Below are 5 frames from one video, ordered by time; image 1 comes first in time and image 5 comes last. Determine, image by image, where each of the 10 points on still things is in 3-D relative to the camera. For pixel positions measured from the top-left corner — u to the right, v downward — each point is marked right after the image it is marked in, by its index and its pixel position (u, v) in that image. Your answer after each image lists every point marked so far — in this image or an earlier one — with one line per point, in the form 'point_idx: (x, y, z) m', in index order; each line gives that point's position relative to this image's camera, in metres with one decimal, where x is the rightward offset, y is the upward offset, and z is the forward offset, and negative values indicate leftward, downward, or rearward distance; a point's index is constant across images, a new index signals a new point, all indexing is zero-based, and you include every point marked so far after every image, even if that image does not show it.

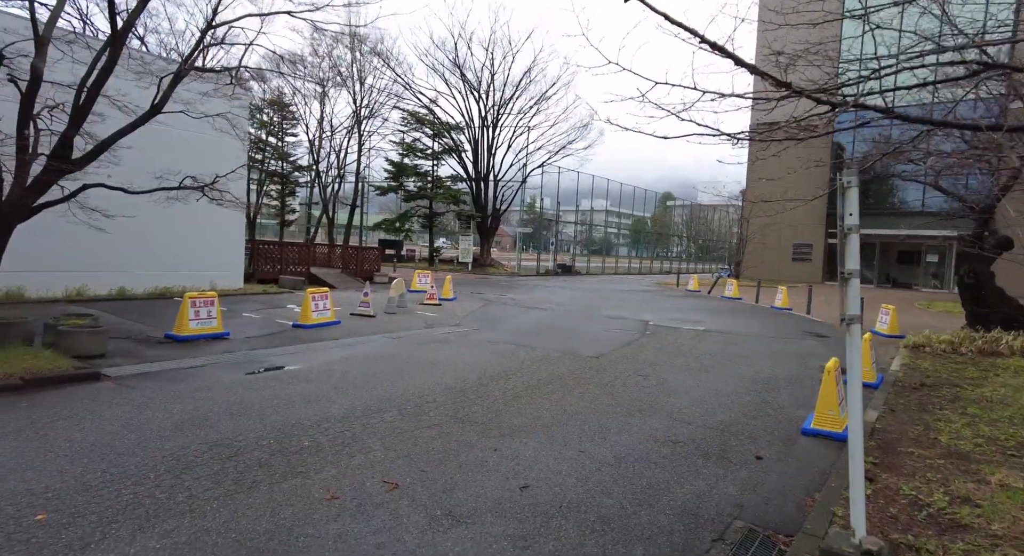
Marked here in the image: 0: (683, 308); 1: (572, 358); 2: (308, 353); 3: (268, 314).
0: (+5.6, -1.1, +19.2) m
1: (+1.0, -1.3, +9.4) m
2: (-3.3, -1.2, +9.4) m
3: (-5.6, -0.9, +13.3) m
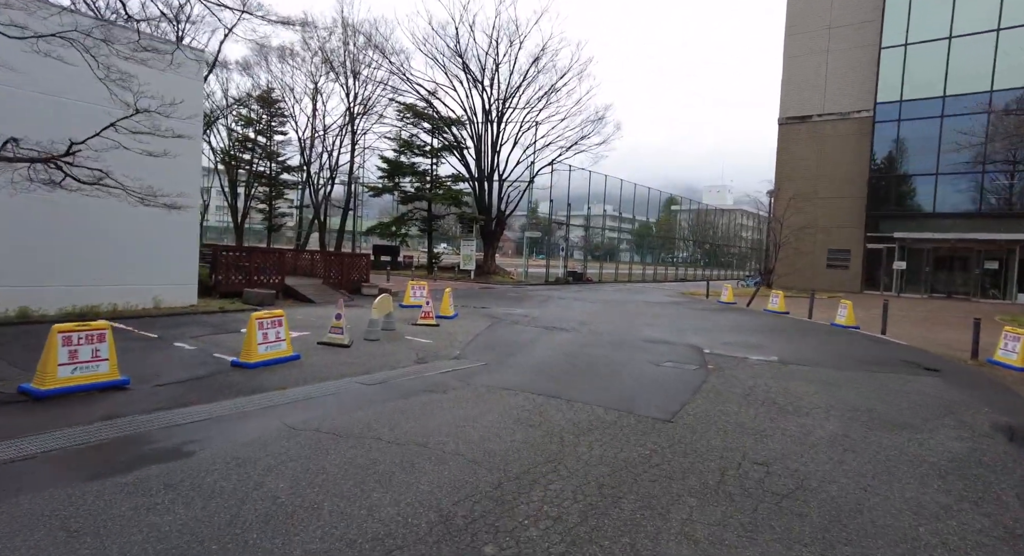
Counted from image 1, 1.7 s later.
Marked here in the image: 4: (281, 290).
0: (+5.9, -1.4, +16.0) m
1: (+1.3, -1.6, +6.2) m
2: (-3.0, -1.5, +6.1) m
3: (-5.3, -1.2, +10.1) m
4: (-7.3, -0.3, +18.1) m
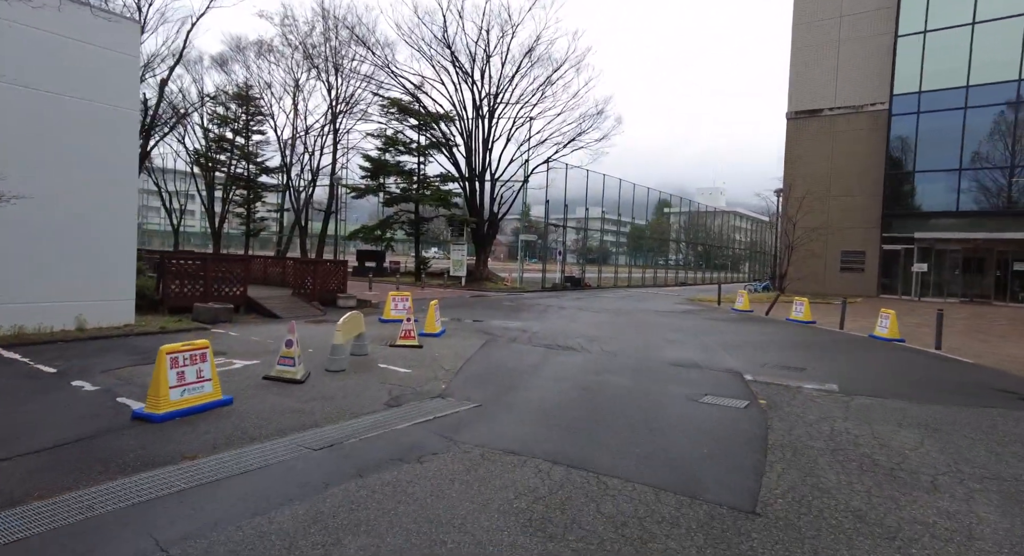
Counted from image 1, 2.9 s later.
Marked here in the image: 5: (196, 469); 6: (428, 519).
0: (+5.8, -1.6, +13.8) m
1: (+1.4, -1.8, +4.0) m
2: (-2.9, -1.7, +3.9) m
3: (-5.3, -1.4, +7.8) m
4: (-7.4, -0.7, +15.8) m
5: (-2.7, -1.7, +5.0) m
6: (-0.6, -1.7, +4.1) m
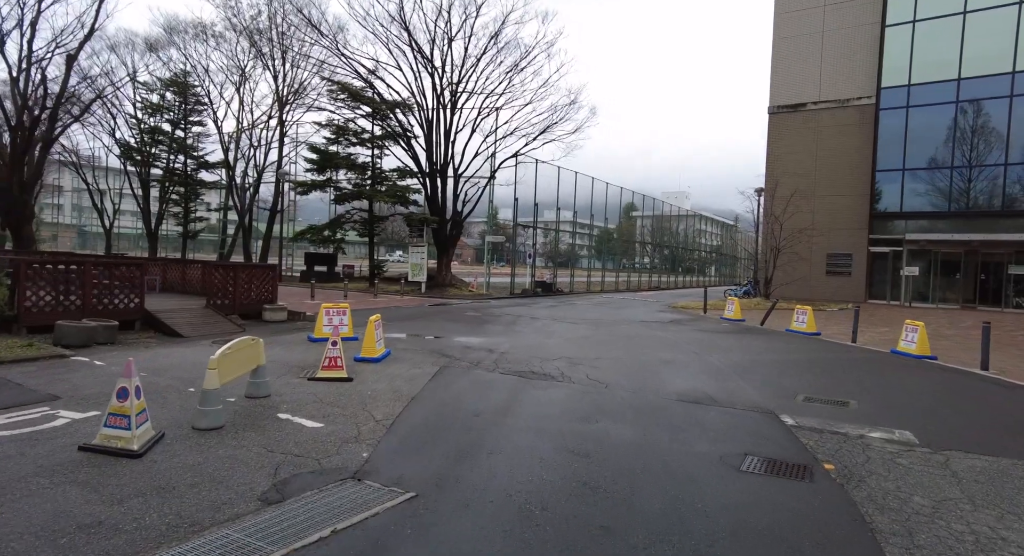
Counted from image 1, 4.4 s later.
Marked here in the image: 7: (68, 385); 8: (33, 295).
0: (+5.1, -1.7, +11.4) m
1: (+1.2, -1.9, +1.3) m
2: (-3.1, -1.8, +1.0) m
3: (-5.6, -1.5, +4.8) m
4: (-8.2, -0.8, +12.6) m
5: (-3.0, -1.8, +2.1) m
6: (-0.8, -1.8, +1.3) m
7: (-5.9, -1.4, +7.6) m
8: (-9.4, -0.3, +11.2) m
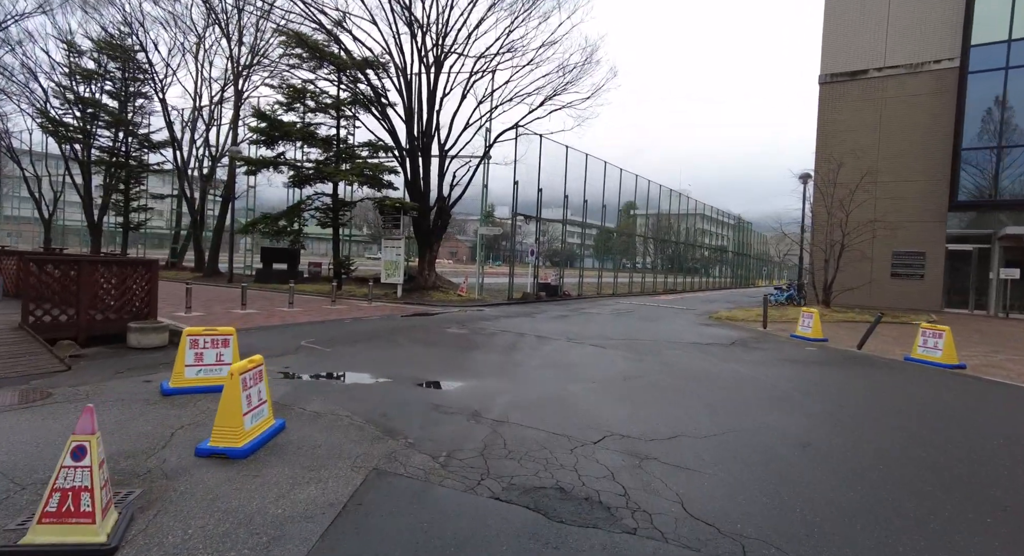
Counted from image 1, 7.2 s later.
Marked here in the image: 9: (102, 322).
0: (+5.1, -1.9, +6.1) m
1: (+1.3, -2.0, -4.0) m
2: (-2.9, -1.9, -4.4) m
3: (-5.6, -1.6, -0.6) m
4: (-8.2, -0.9, +7.2) m
5: (-2.9, -1.8, -3.3) m
6: (-0.7, -1.9, -4.0) m
7: (-5.8, -1.5, +2.2) m
8: (-9.3, -0.4, +5.8) m
9: (-7.0, -0.7, +10.0) m
